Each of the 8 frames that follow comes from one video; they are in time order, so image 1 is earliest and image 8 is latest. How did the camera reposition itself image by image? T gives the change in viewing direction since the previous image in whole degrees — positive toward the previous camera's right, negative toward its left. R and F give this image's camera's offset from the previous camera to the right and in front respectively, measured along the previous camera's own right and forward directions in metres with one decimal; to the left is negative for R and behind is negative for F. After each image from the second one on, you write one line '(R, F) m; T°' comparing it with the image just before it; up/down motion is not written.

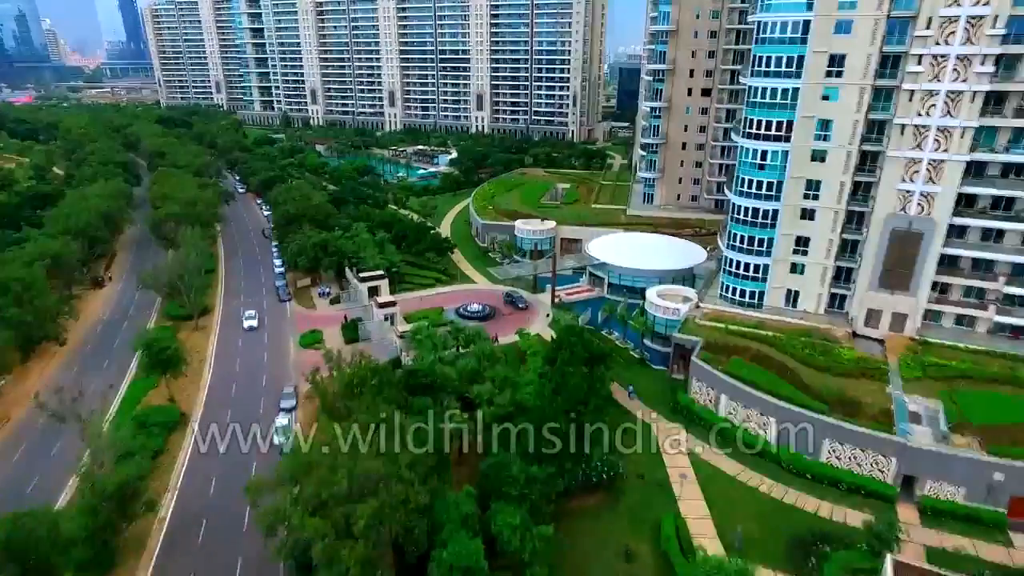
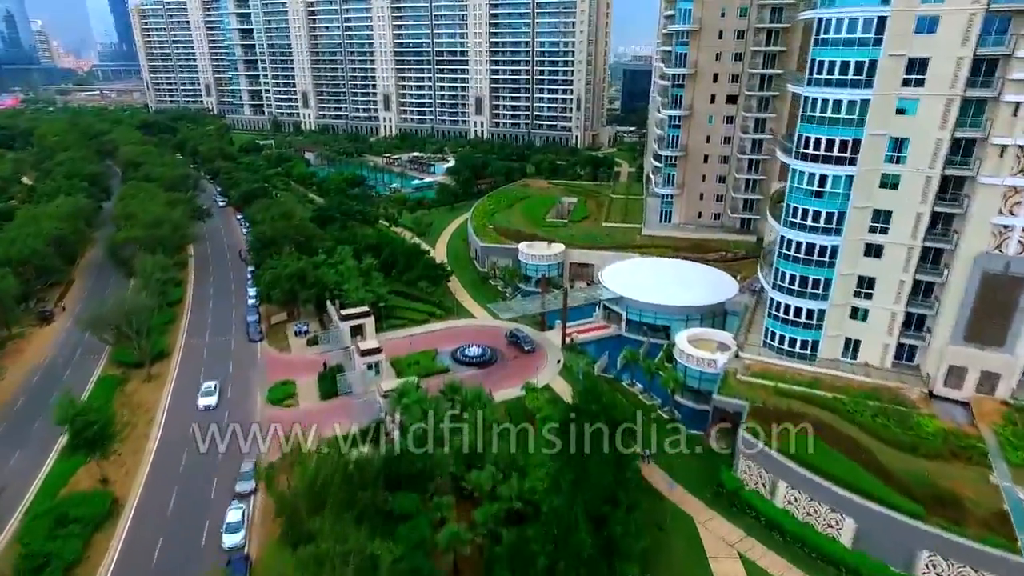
(-0.4, +7.0) m; 0°
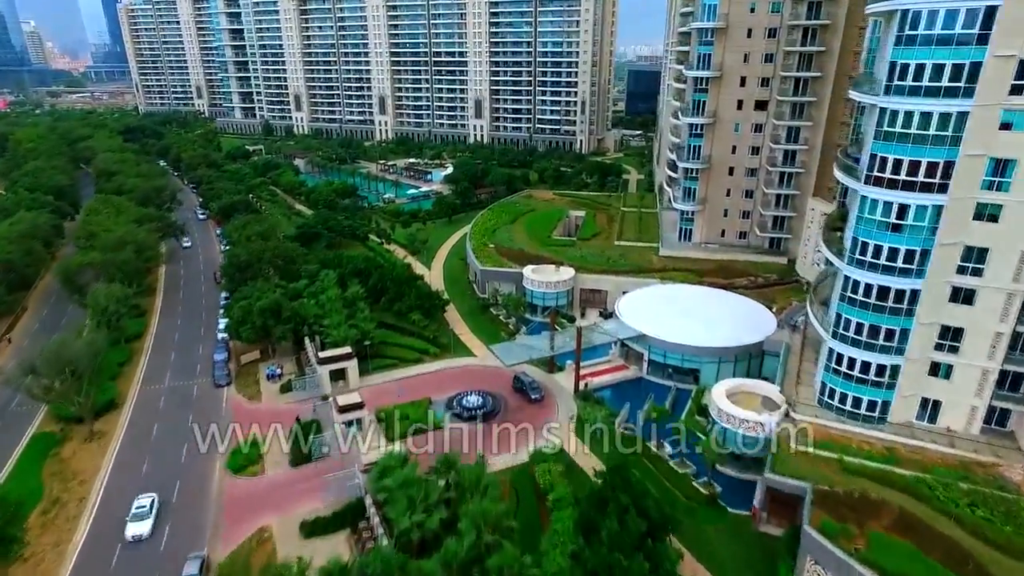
(-0.3, +6.3) m; 0°
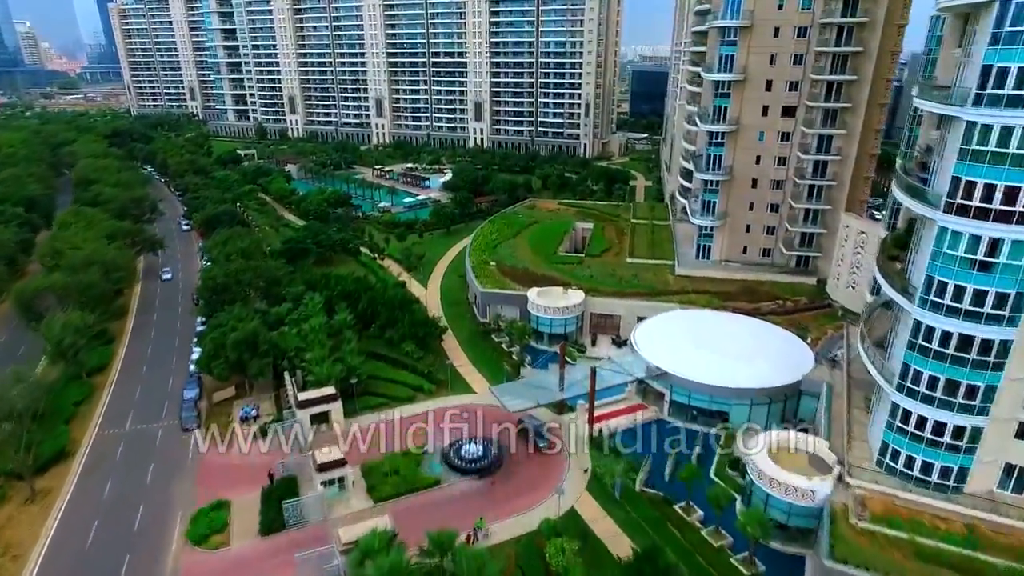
(-0.3, +4.7) m; 0°
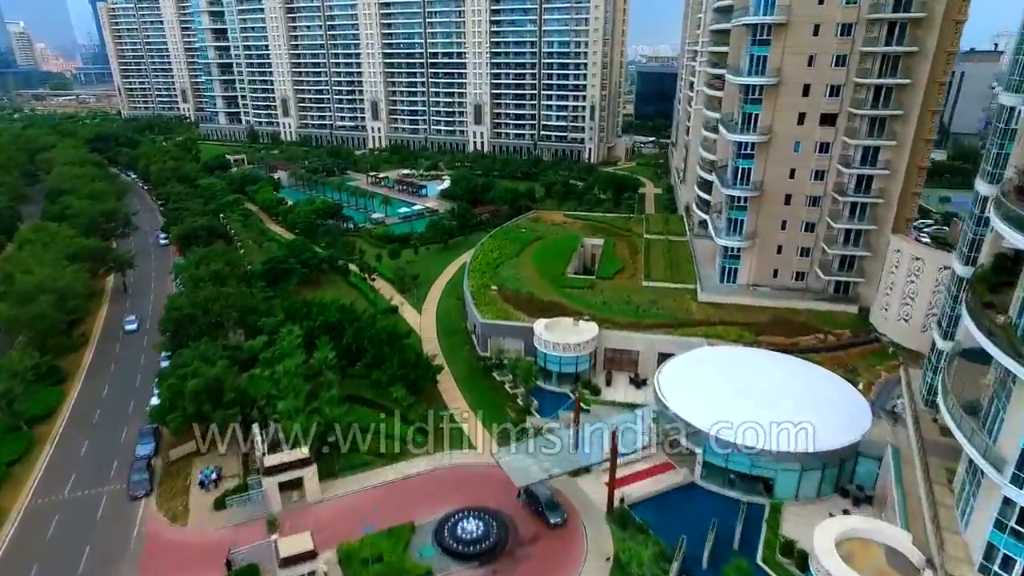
(-0.3, +5.5) m; 0°
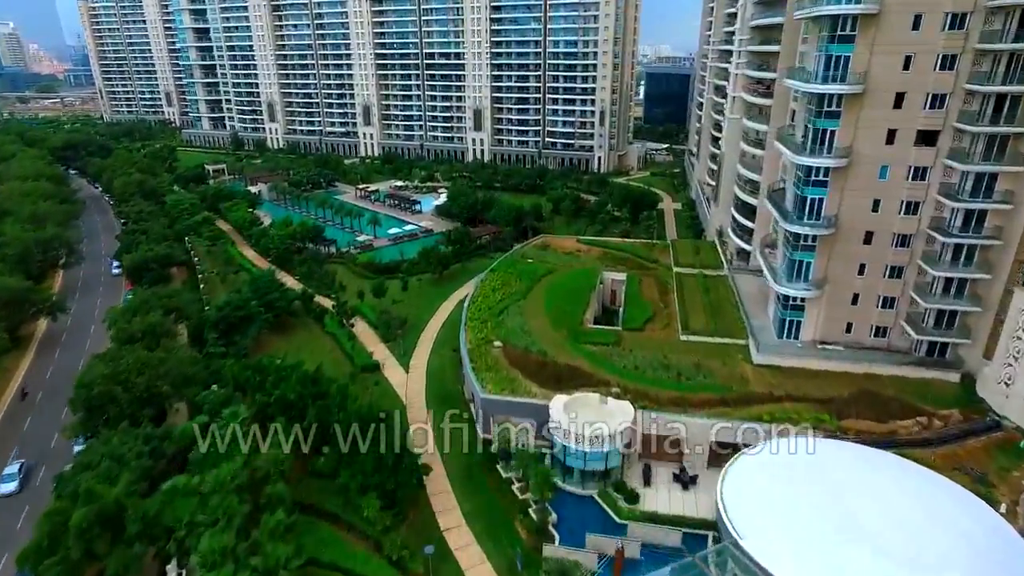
(-0.5, +9.4) m; 0°
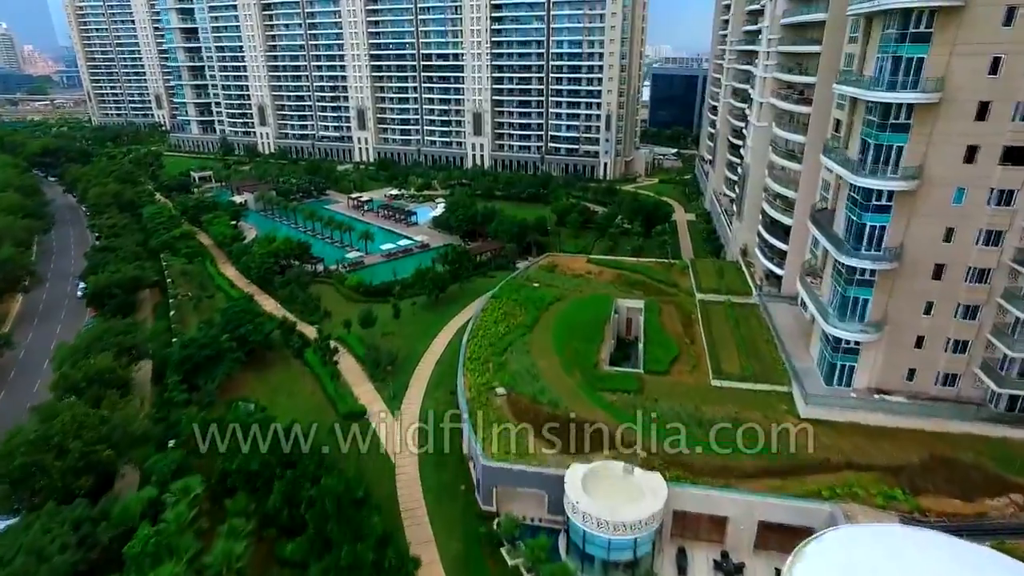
(-0.4, +5.5) m; 0°
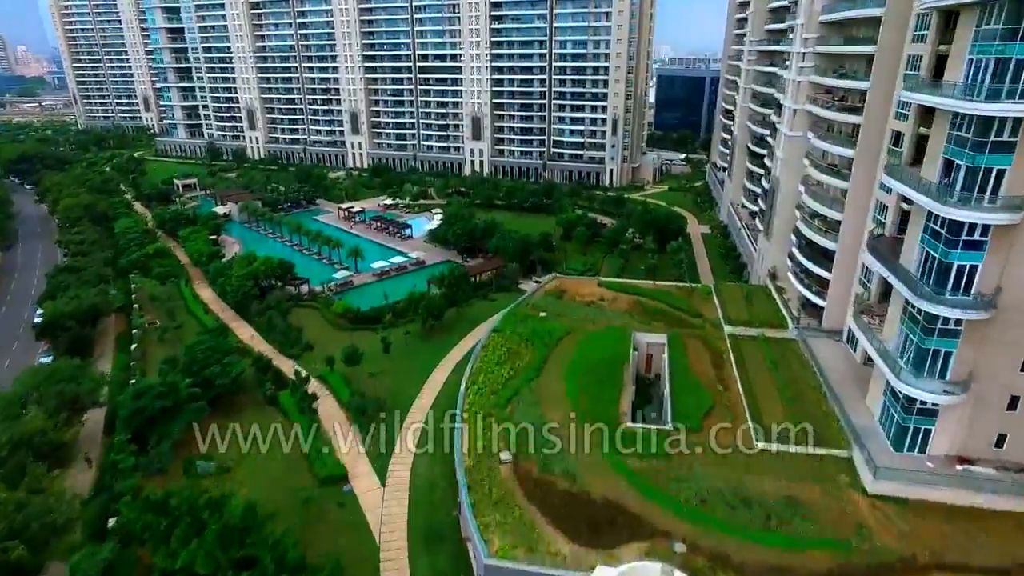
(-0.4, +5.5) m; 0°
